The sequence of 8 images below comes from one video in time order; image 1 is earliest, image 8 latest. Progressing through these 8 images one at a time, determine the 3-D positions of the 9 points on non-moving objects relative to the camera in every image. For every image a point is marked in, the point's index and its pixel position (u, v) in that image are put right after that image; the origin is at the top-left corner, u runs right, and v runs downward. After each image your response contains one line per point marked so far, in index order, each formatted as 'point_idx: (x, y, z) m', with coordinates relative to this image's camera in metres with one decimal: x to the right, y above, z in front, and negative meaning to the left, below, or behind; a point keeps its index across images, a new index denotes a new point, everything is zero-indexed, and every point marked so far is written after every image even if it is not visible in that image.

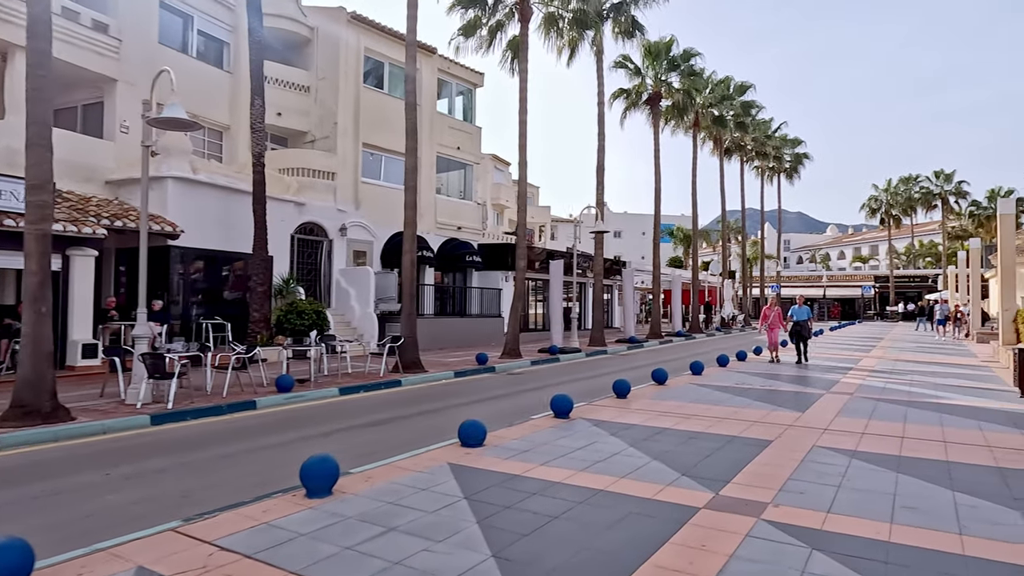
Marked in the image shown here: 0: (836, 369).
0: (+8.9, -2.2, +17.6) m
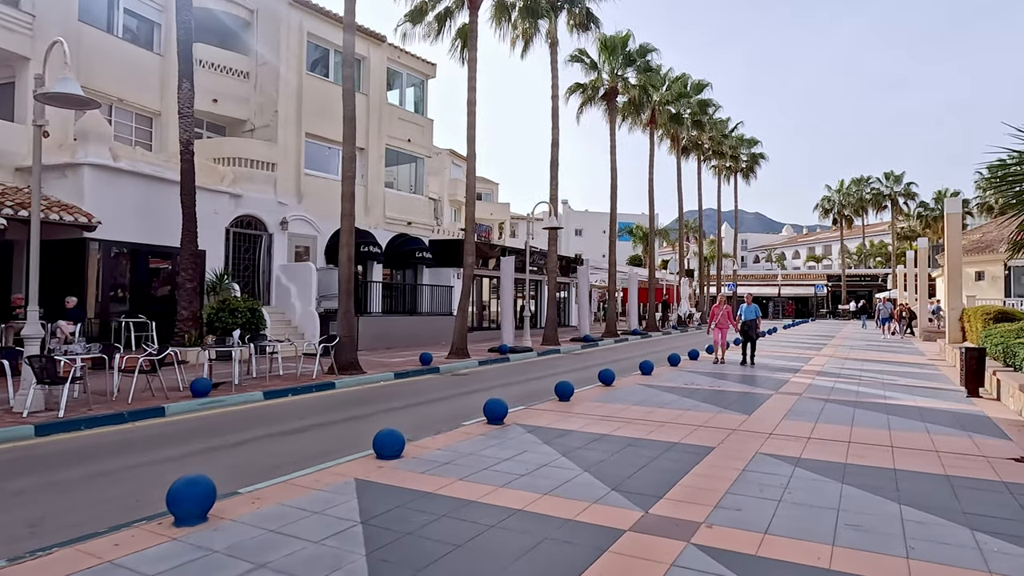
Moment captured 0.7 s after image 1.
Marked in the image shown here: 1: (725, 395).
0: (+7.4, -2.2, +17.4) m
1: (+4.0, -2.0, +12.2) m
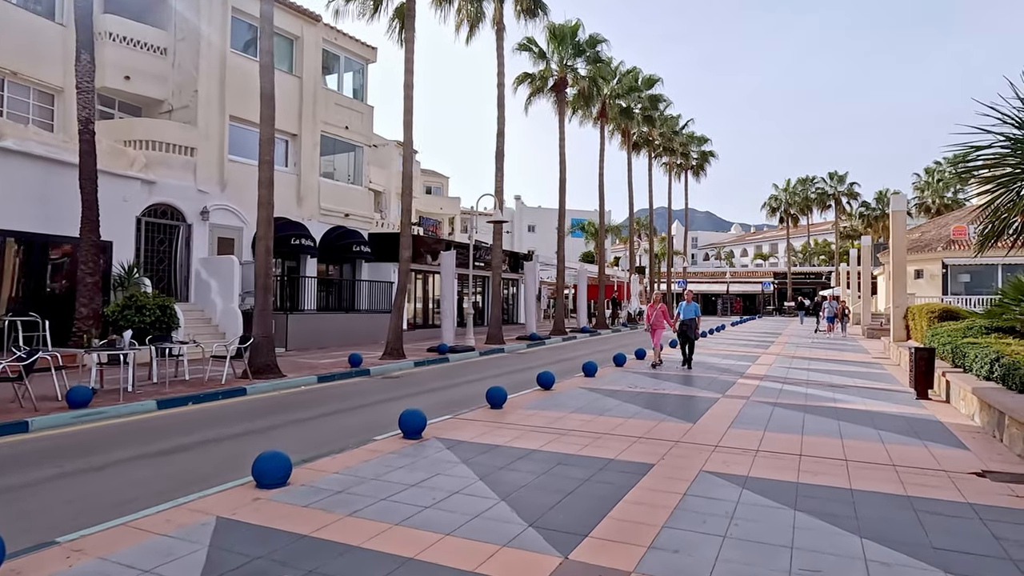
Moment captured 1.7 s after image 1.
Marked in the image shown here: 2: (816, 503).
0: (+5.8, -2.1, +16.8) m
1: (+2.8, -2.0, +11.4) m
2: (+2.8, -1.9, +5.8) m
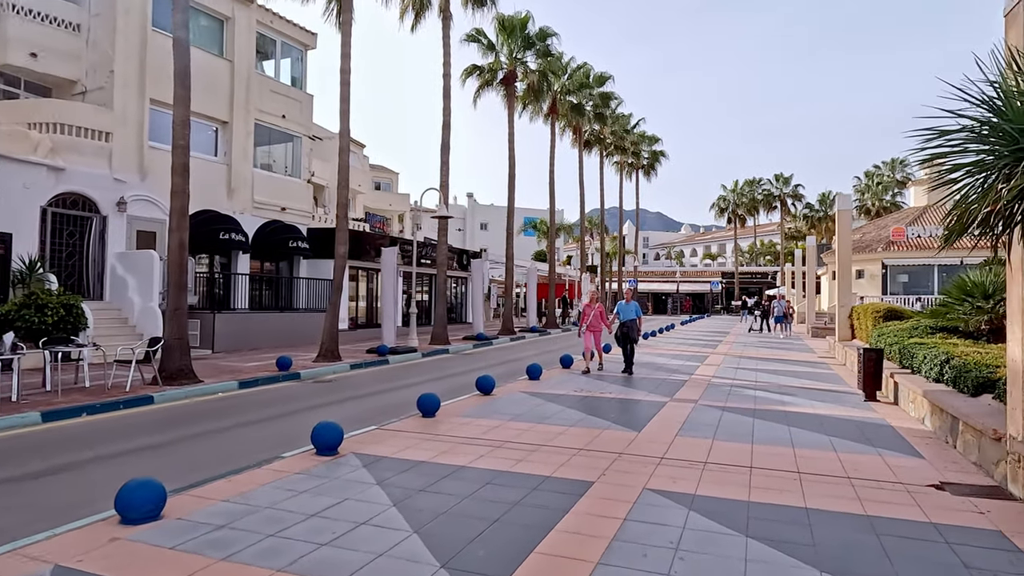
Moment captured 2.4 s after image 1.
0: (+4.3, -2.1, +16.4) m
1: (+1.7, -2.0, +10.7) m
2: (+2.1, -1.9, +5.2) m
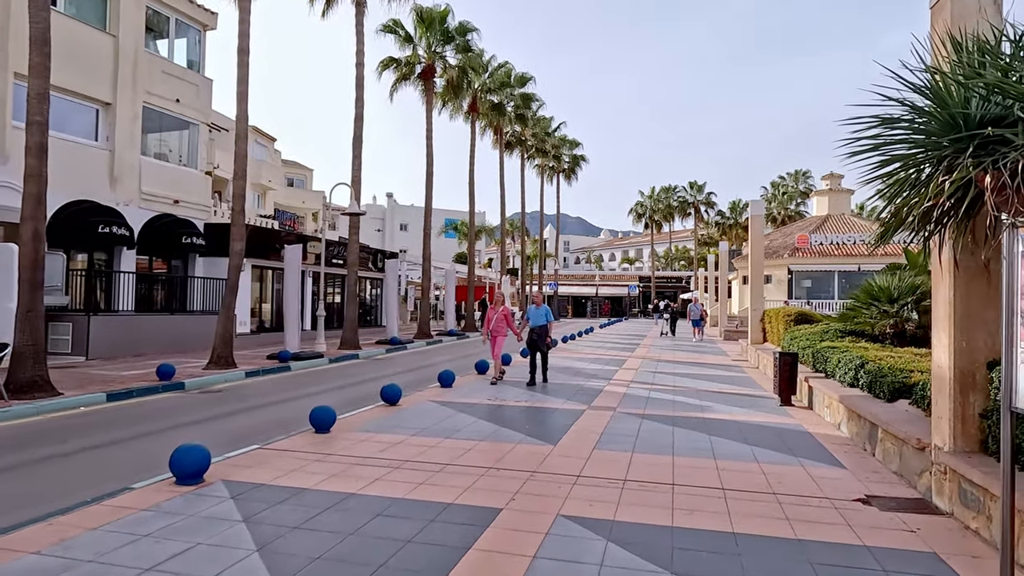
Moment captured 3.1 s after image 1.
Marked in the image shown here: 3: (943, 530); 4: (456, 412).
0: (+2.2, -2.1, +16.0) m
1: (+0.3, -2.0, +10.1) m
2: (+1.3, -1.9, +4.6) m
3: (+3.5, -2.0, +5.3) m
4: (-0.9, -2.0, +10.1) m
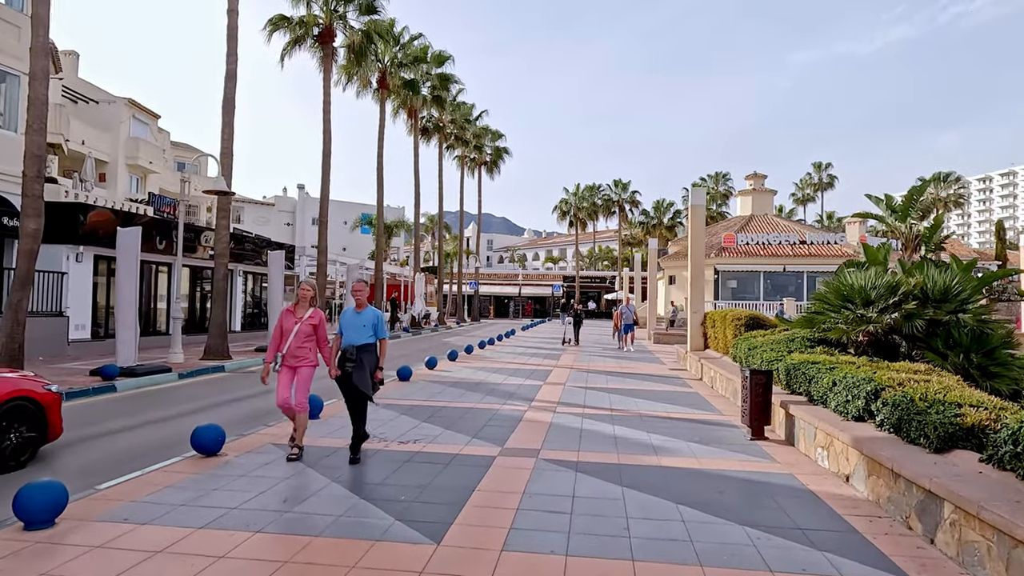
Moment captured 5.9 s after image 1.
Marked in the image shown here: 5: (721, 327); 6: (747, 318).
0: (+0.2, -2.1, +12.9) m
1: (-1.1, -1.9, +6.8) m
2: (+0.6, -1.9, +1.5) m
3: (+2.8, -2.0, +2.4) m
4: (-2.2, -1.9, +6.7) m
5: (+5.3, -1.0, +16.3) m
6: (+5.4, -0.7, +14.9) m
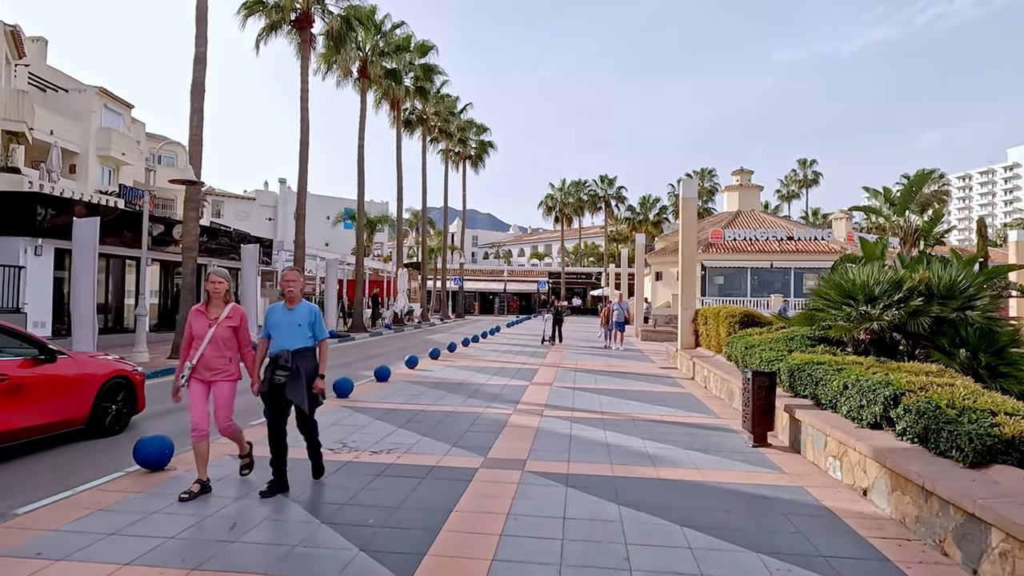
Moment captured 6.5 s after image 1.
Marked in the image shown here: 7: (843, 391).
0: (-0.1, -2.0, +12.2) m
1: (-1.2, -1.9, +6.1) m
2: (+0.6, -1.9, +0.8) m
3: (+2.7, -1.9, +1.8) m
4: (-2.4, -1.8, +6.0) m
5: (+4.9, -0.9, +15.7) m
6: (+5.1, -0.6, +14.3) m
7: (+3.8, -1.2, +7.4) m
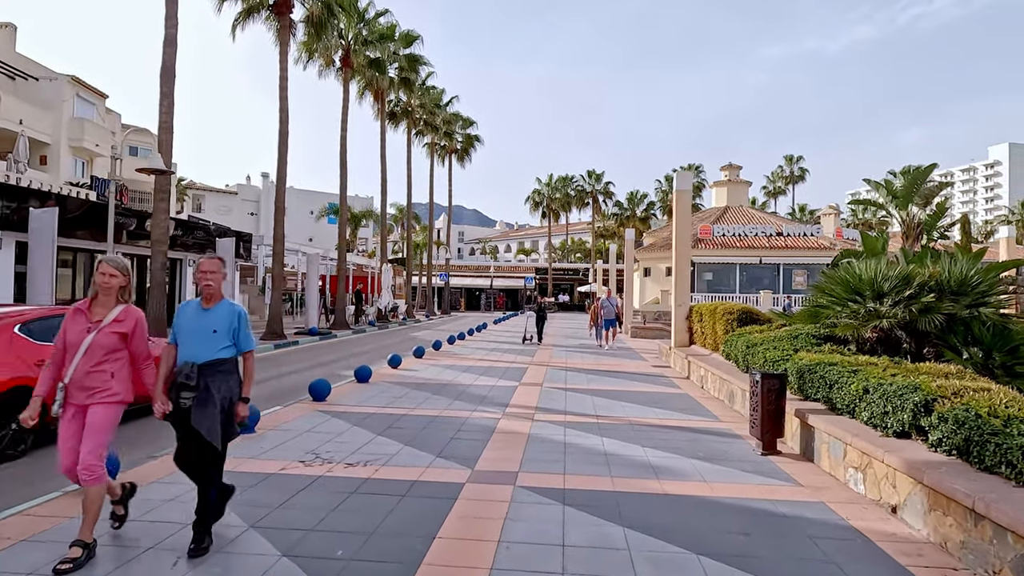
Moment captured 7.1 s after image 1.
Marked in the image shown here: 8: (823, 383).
0: (-0.3, -1.9, +11.5) m
1: (-1.3, -1.8, +5.3) m
2: (+0.6, -1.9, +0.1) m
3: (+2.7, -1.9, +1.2) m
4: (-2.4, -1.8, +5.2) m
5: (+4.7, -0.8, +15.1) m
6: (+4.8, -0.5, +13.7) m
7: (+3.7, -1.1, +6.8) m
8: (+3.7, -1.1, +7.8) m
